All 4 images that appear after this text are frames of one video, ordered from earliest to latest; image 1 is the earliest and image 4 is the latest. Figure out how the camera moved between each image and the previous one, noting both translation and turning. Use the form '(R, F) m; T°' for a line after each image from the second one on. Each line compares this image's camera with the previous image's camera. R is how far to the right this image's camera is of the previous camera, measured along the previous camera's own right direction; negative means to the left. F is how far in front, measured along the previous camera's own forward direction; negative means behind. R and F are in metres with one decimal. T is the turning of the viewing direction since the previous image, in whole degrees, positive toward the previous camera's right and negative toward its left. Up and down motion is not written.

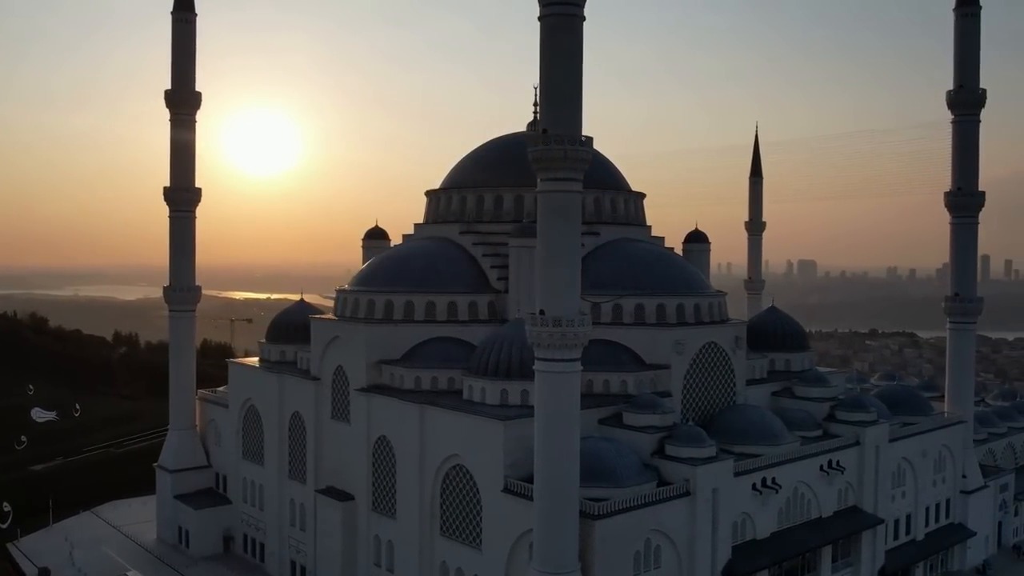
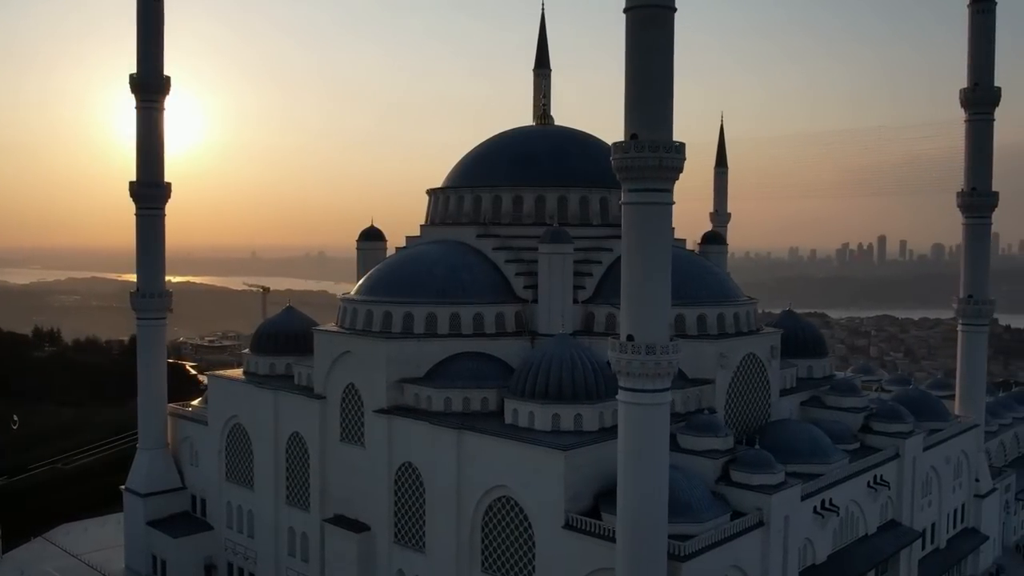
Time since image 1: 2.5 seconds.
(-2.2, +1.4) m; +5°
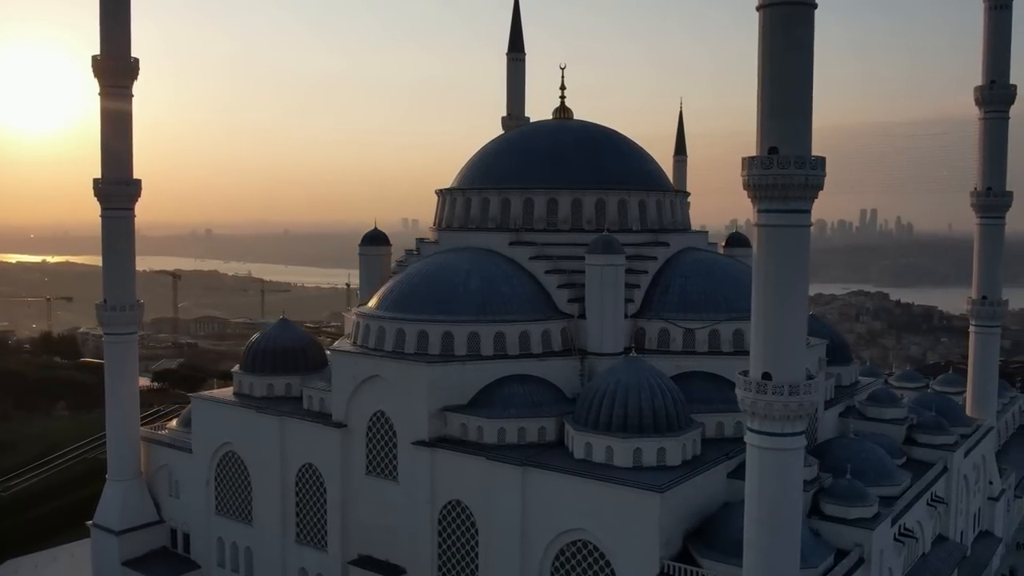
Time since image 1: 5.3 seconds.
(-2.5, +1.6) m; +6°
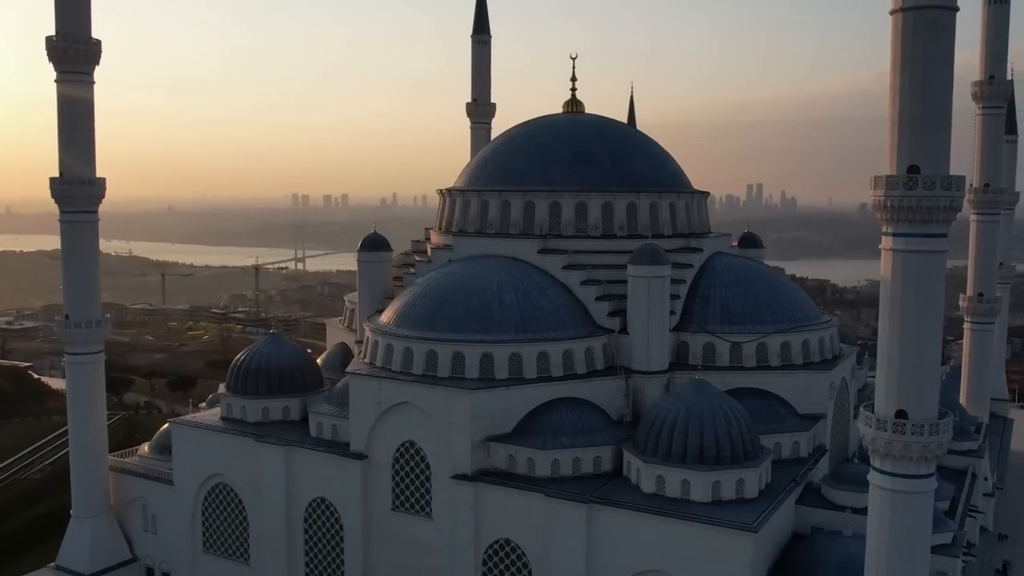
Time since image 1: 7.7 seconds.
(-2.2, +1.4) m; +6°
